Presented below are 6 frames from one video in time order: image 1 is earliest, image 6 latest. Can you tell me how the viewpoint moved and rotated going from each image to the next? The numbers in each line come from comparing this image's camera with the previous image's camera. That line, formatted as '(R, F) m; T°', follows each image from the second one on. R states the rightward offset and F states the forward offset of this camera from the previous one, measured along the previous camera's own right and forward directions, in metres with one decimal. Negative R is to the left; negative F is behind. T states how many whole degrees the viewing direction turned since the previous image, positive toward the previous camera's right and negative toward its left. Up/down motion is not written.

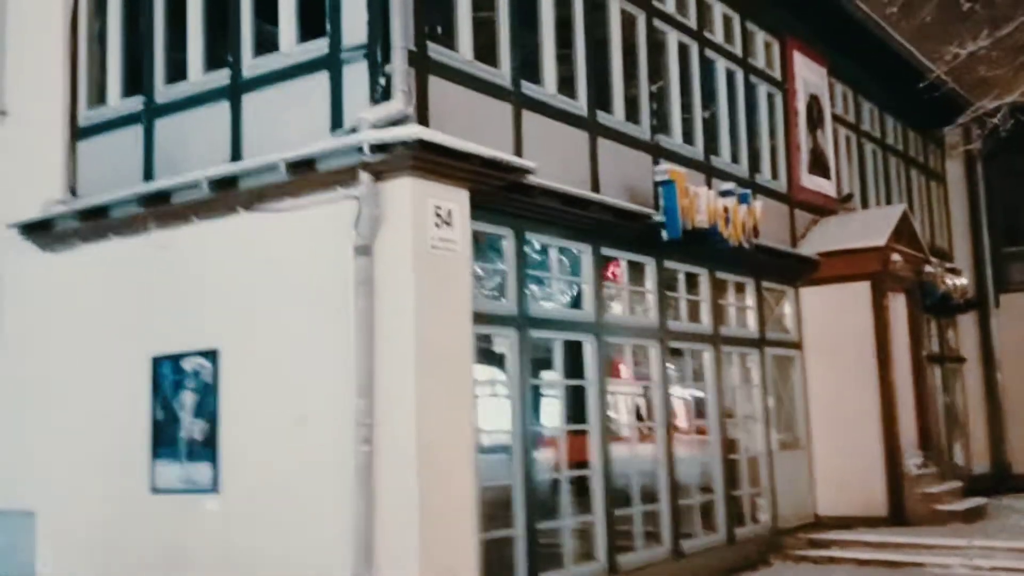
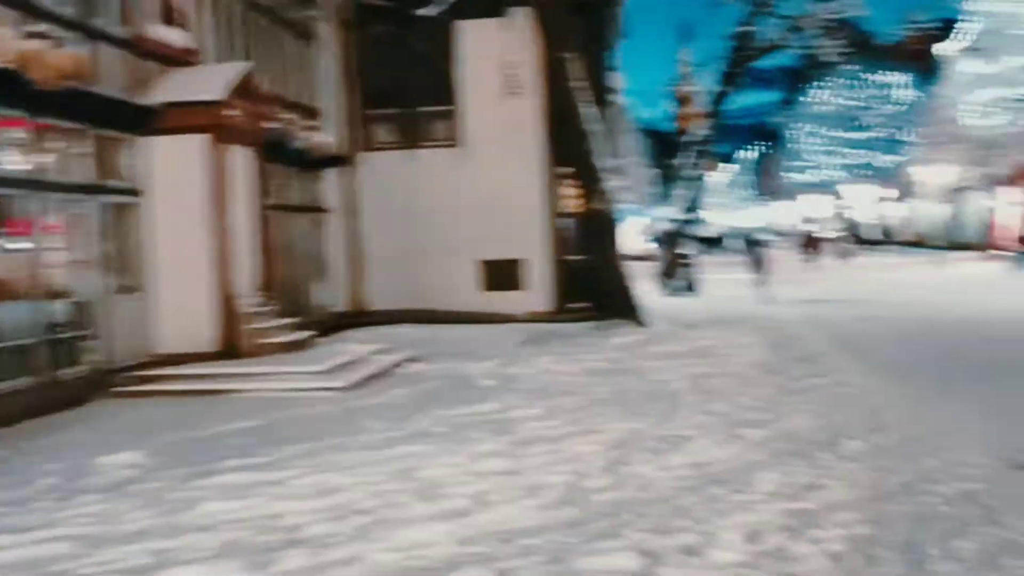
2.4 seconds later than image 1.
(+1.2, -1.0) m; +31°
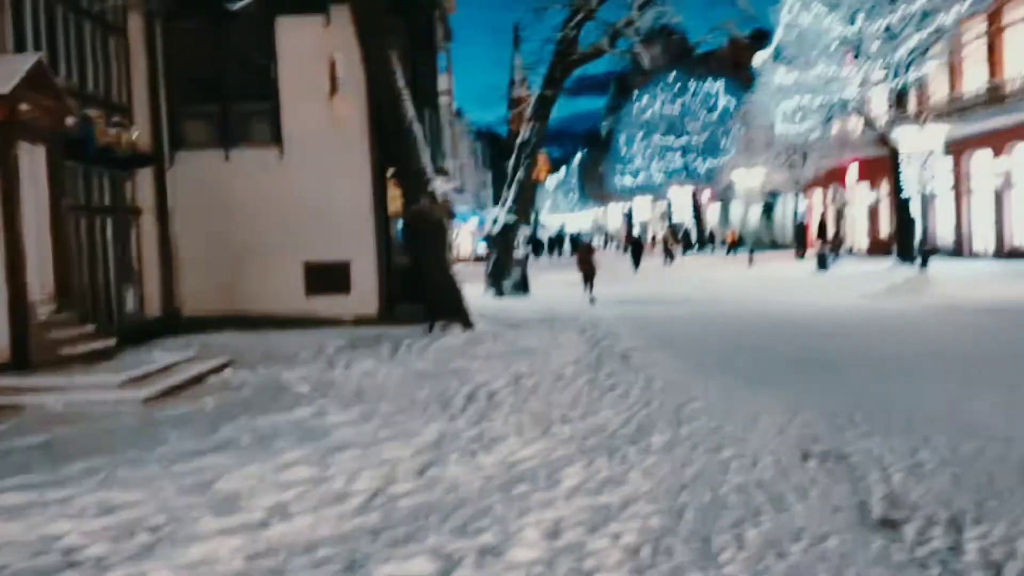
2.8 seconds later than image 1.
(+0.2, +0.1) m; +9°
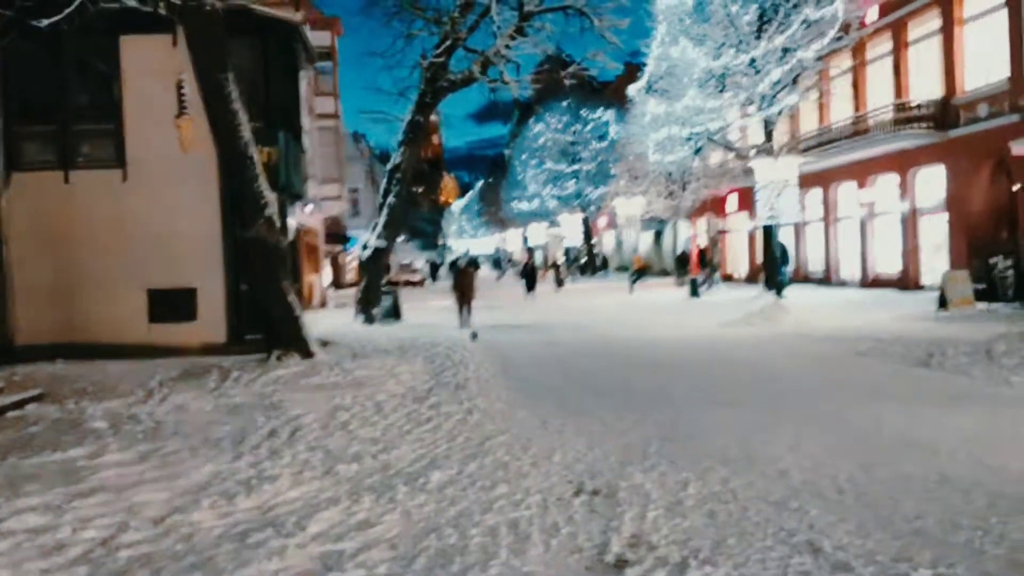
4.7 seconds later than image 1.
(+1.1, +0.2) m; +5°
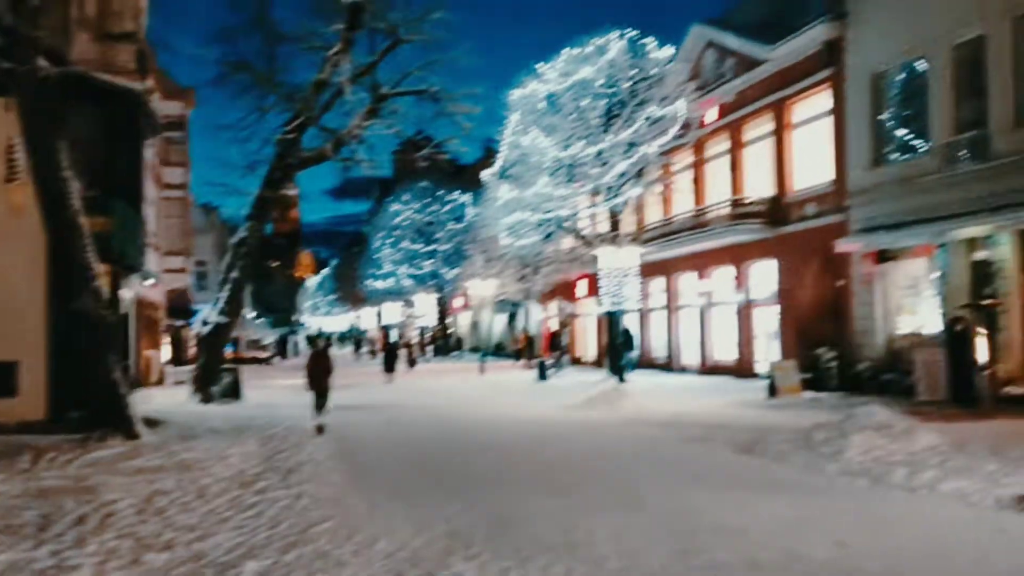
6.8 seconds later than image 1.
(+0.2, 0.0) m; +8°
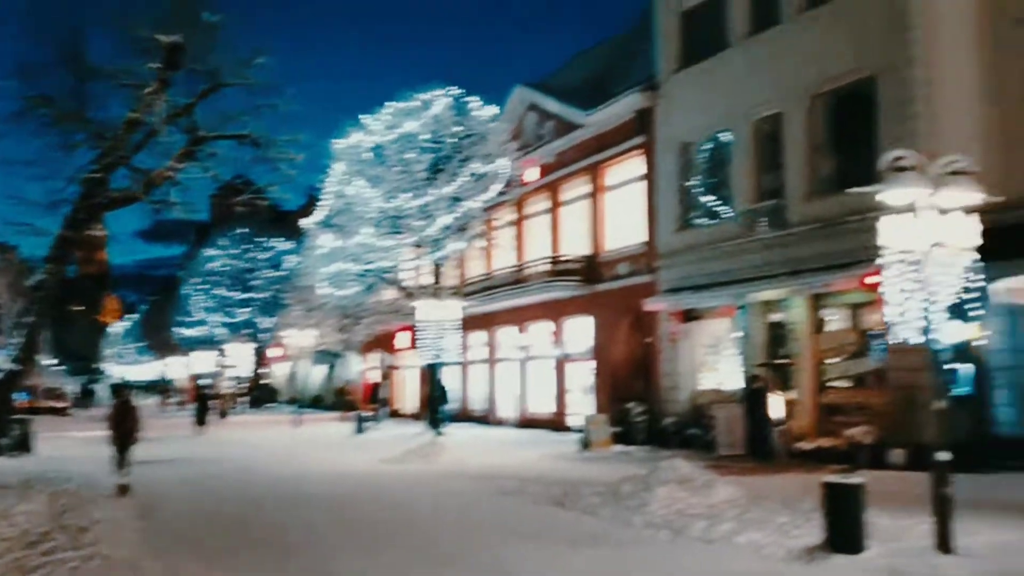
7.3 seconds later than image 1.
(+0.1, 0.0) m; +10°
